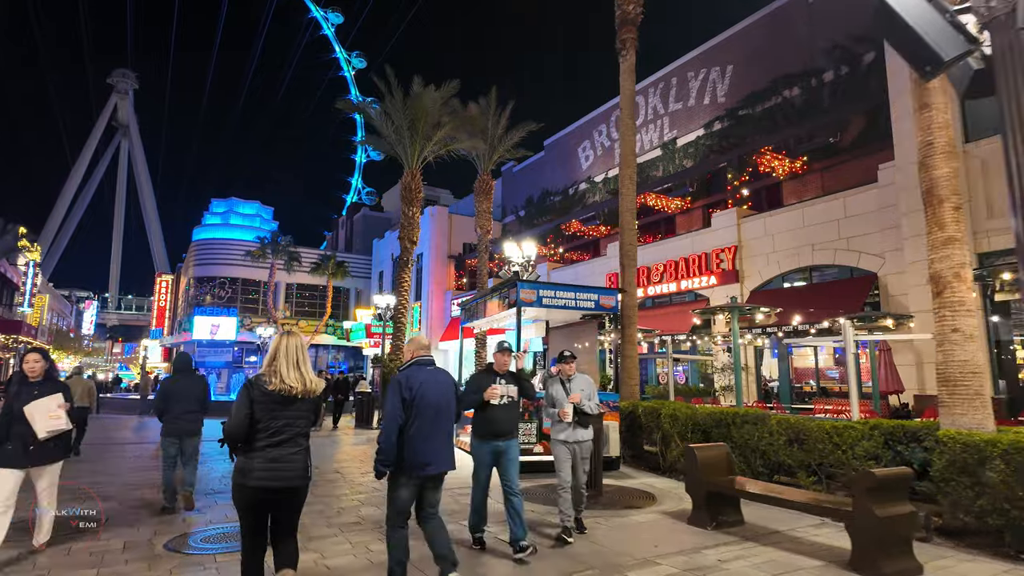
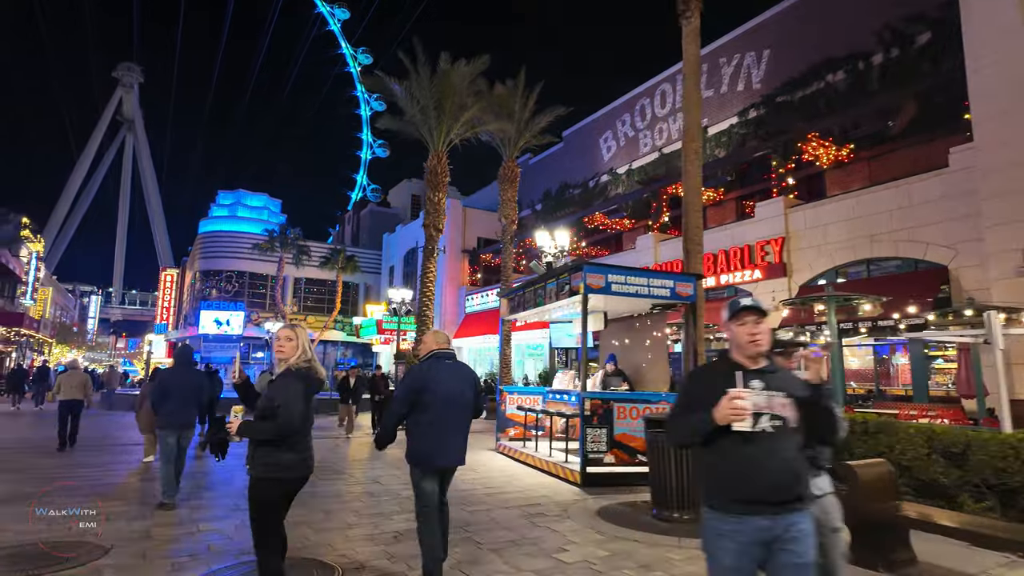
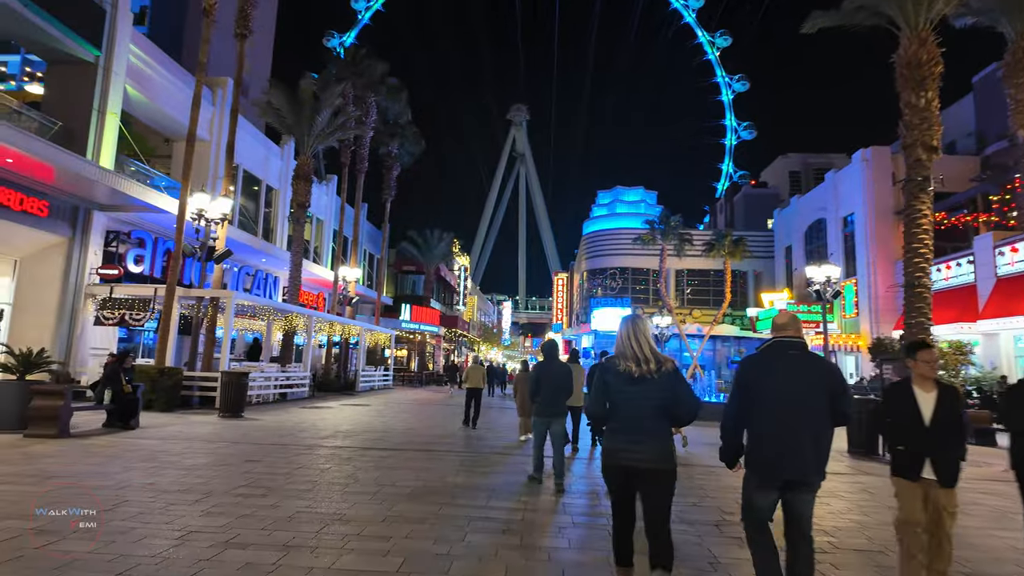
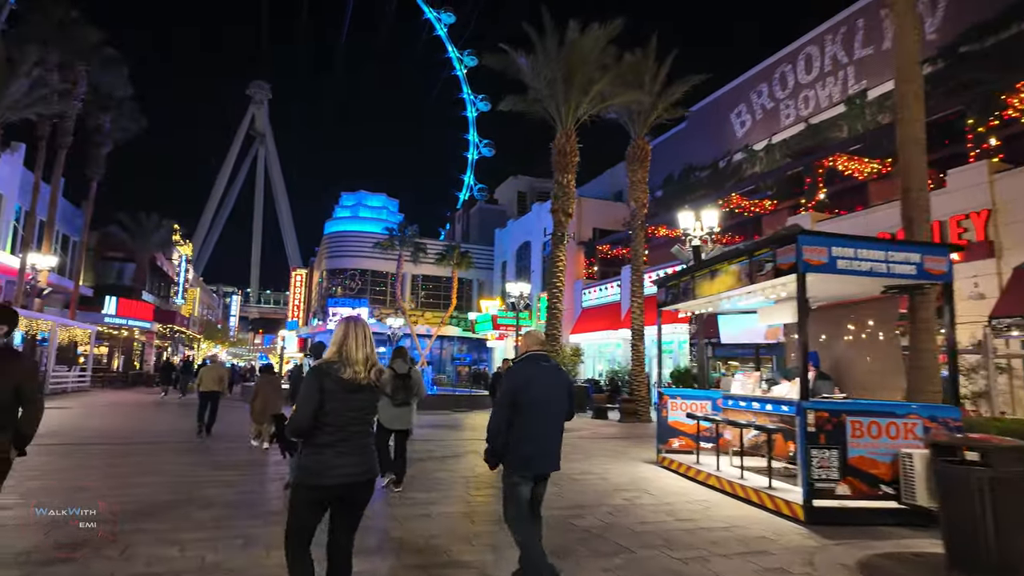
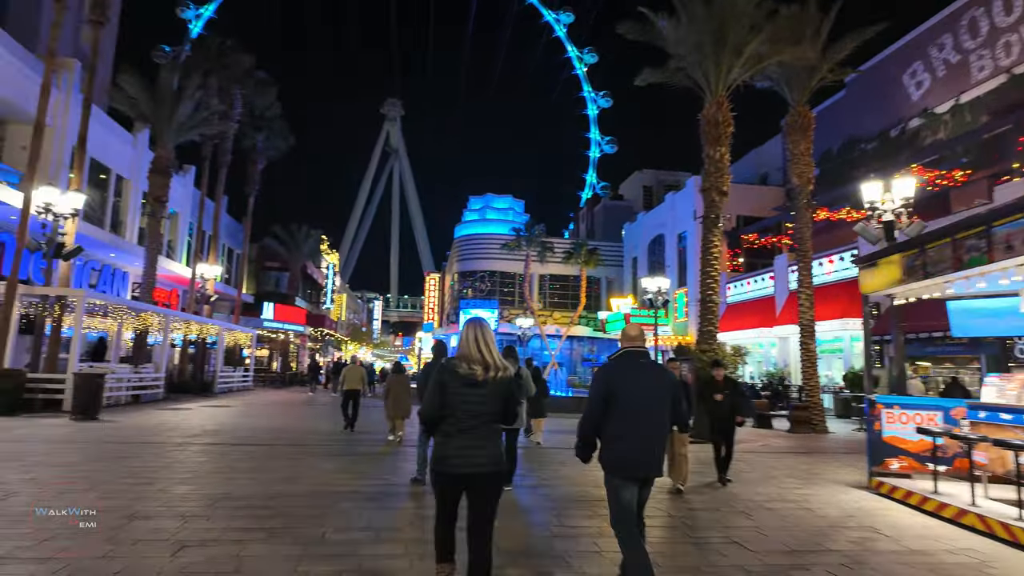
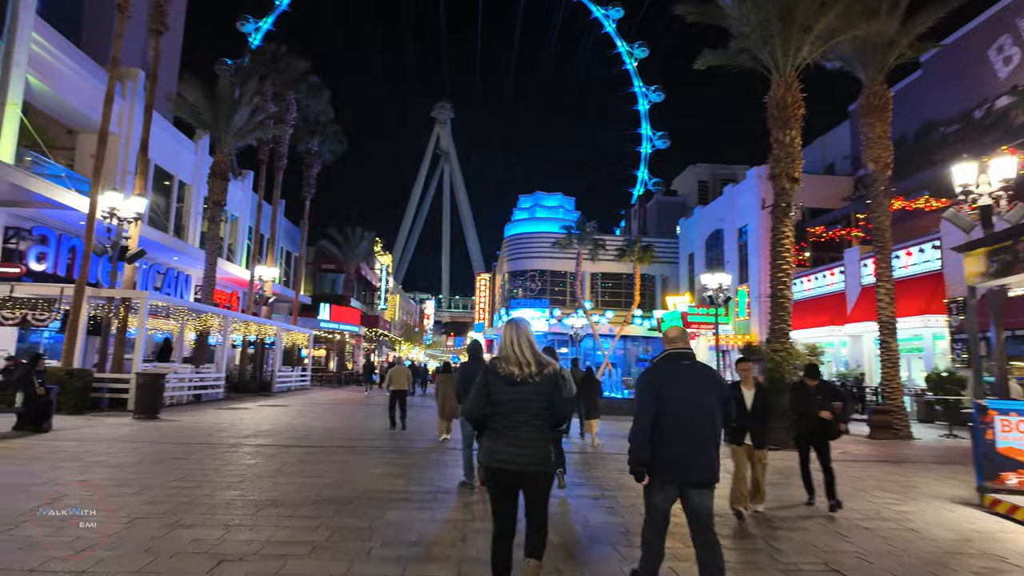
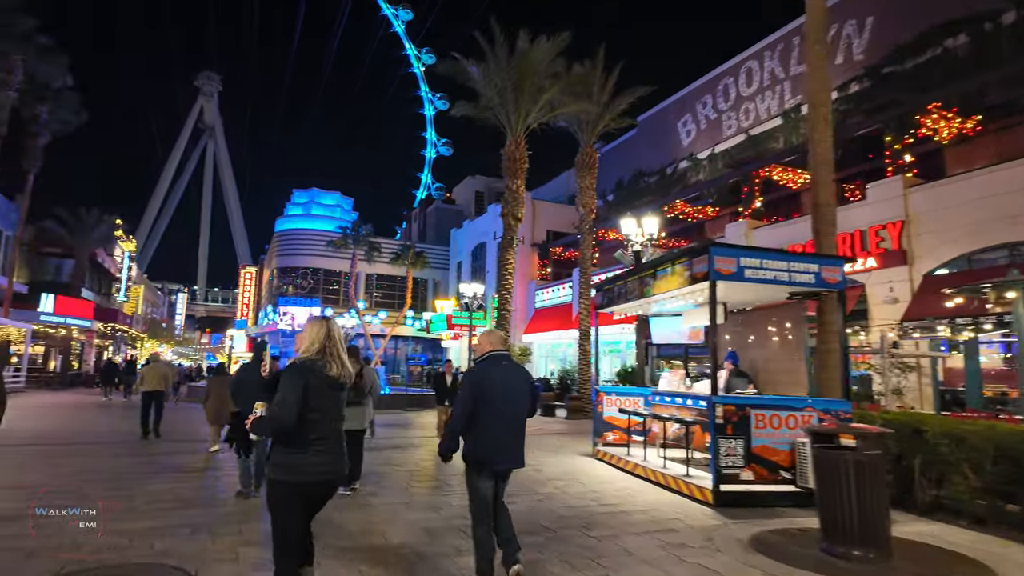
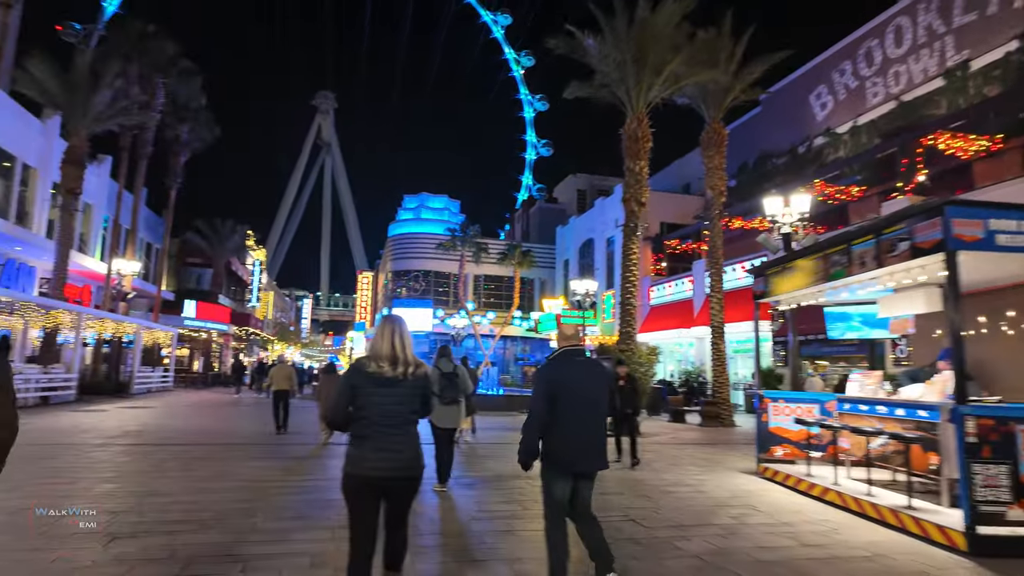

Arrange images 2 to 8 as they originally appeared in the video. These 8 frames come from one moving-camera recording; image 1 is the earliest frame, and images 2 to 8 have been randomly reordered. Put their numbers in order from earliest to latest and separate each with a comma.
2, 7, 4, 8, 5, 6, 3
